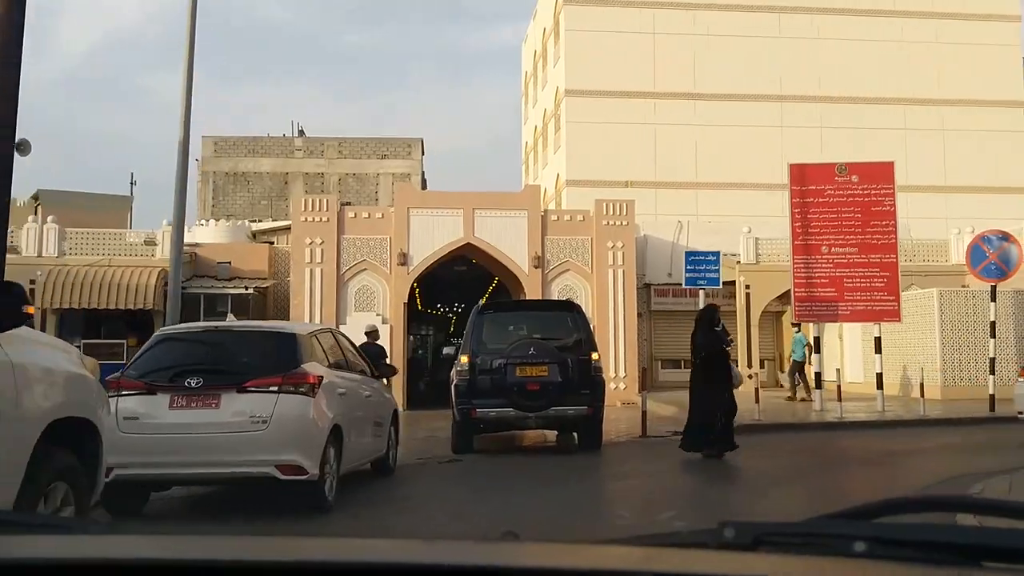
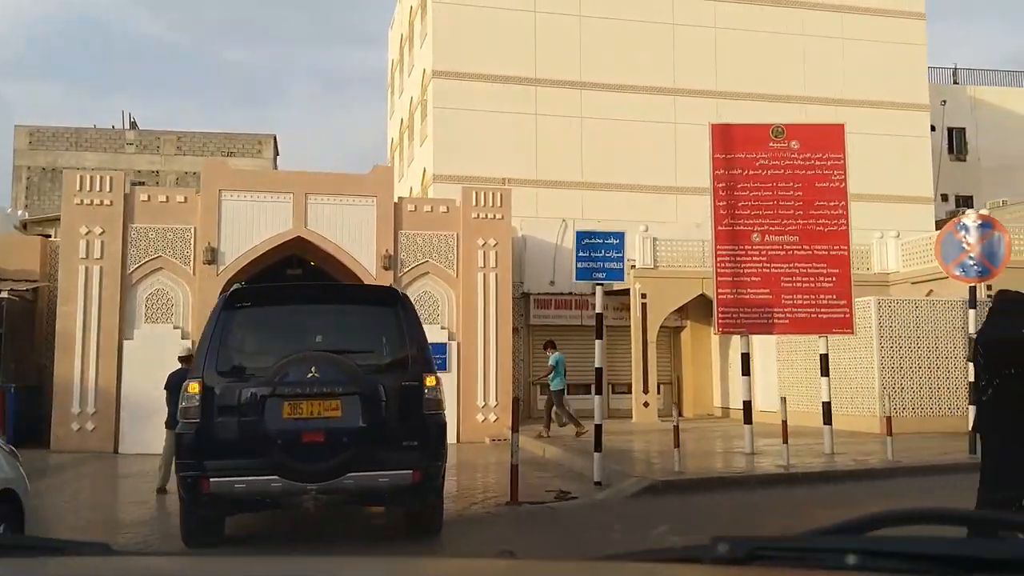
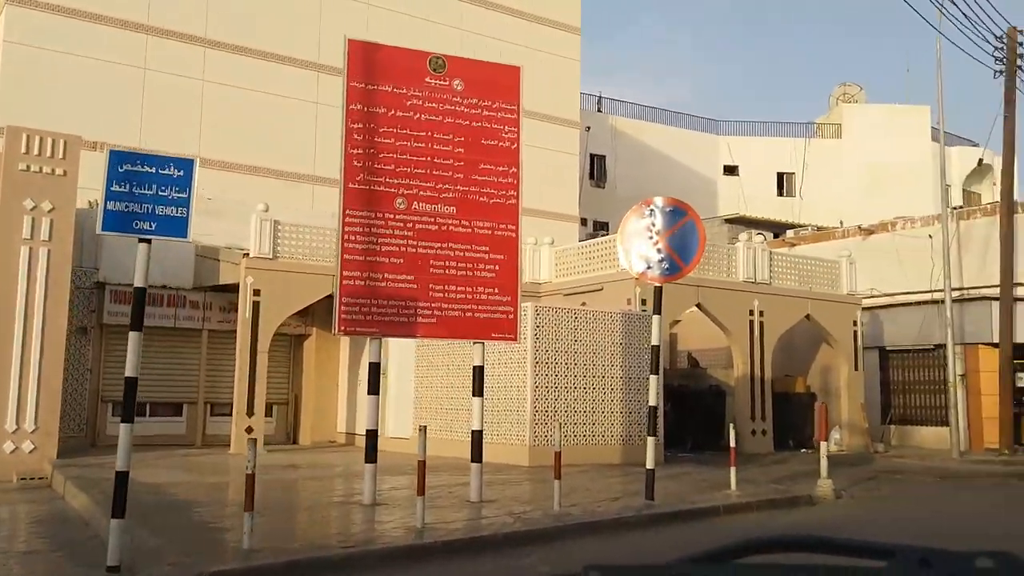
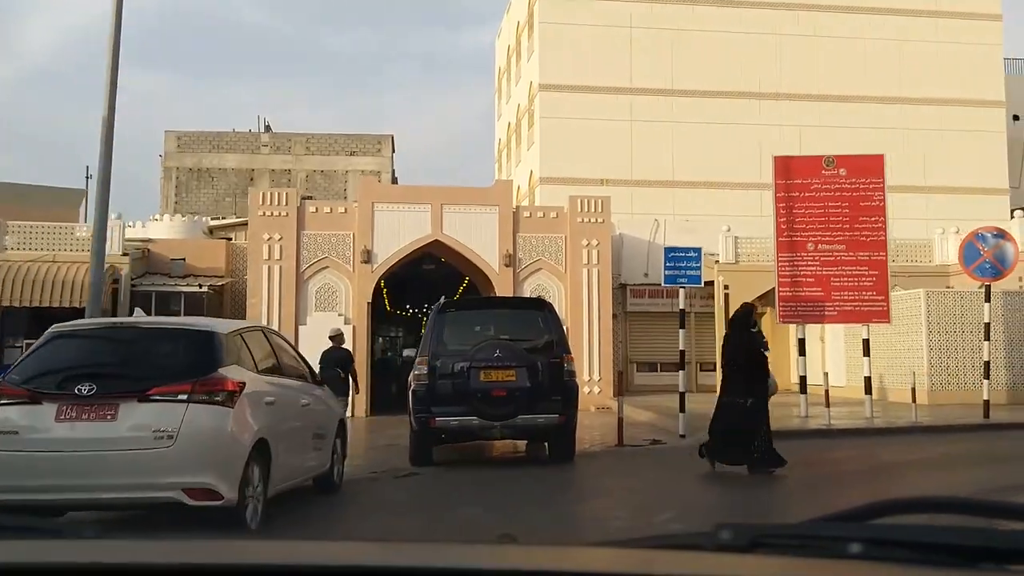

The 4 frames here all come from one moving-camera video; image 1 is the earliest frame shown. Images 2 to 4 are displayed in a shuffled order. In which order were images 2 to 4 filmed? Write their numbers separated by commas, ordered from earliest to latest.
4, 2, 3
